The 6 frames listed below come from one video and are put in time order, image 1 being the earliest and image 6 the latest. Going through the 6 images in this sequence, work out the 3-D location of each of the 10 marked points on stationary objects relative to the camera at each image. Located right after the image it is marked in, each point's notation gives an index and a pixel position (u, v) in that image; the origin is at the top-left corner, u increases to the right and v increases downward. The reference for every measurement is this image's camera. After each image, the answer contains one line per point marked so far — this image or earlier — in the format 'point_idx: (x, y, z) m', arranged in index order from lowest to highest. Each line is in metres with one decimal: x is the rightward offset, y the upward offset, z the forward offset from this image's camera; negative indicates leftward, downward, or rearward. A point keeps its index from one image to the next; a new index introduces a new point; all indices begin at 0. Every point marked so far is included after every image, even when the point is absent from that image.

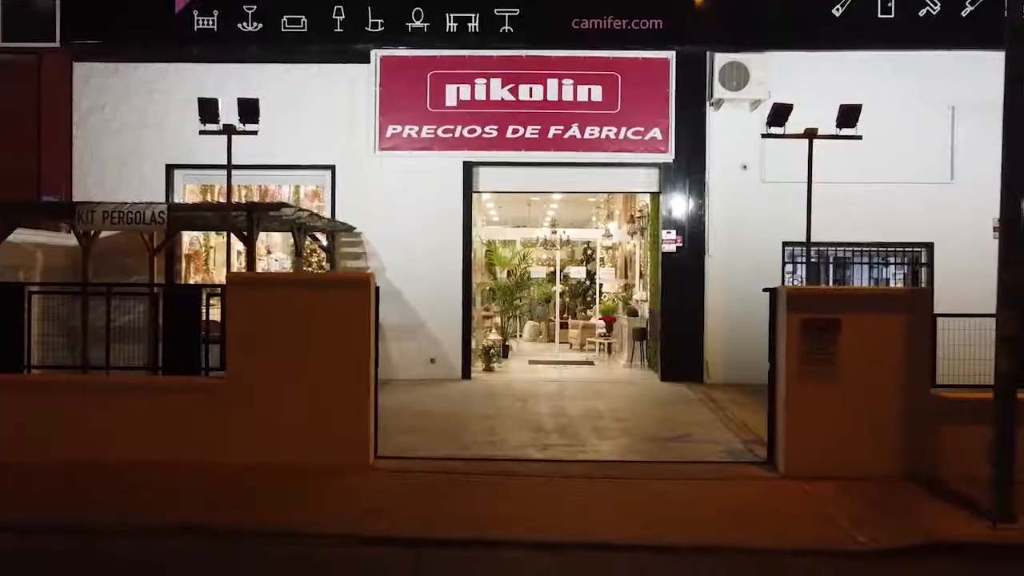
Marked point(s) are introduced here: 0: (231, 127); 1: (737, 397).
0: (-2.2, +1.3, +6.3) m
1: (+2.5, -1.3, +9.1) m
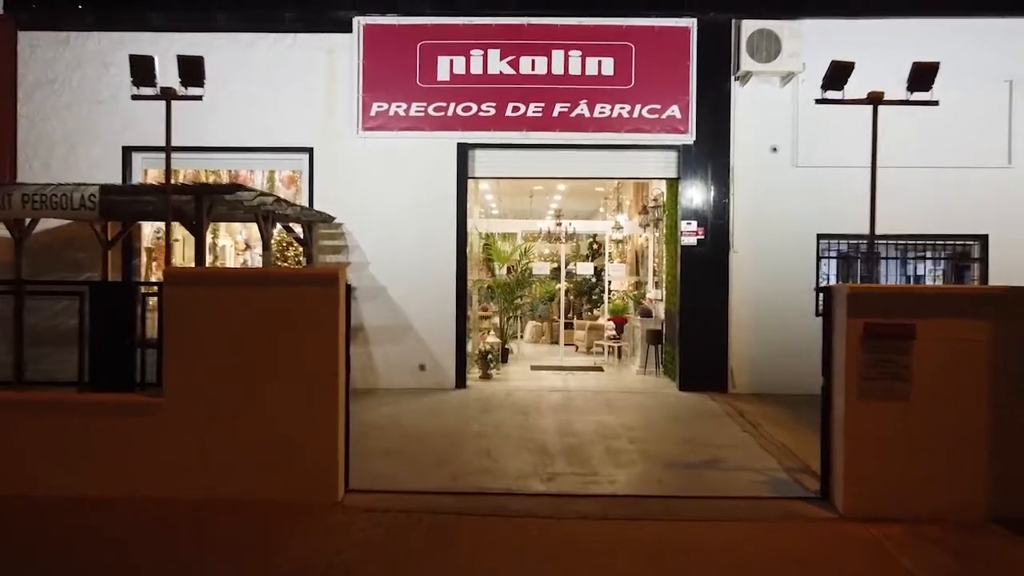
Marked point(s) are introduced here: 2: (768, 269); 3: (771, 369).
0: (-2.2, +1.3, +5.2) m
1: (+2.5, -1.2, +7.9) m
2: (+2.8, +0.2, +8.8) m
3: (+2.8, -0.9, +8.9) m
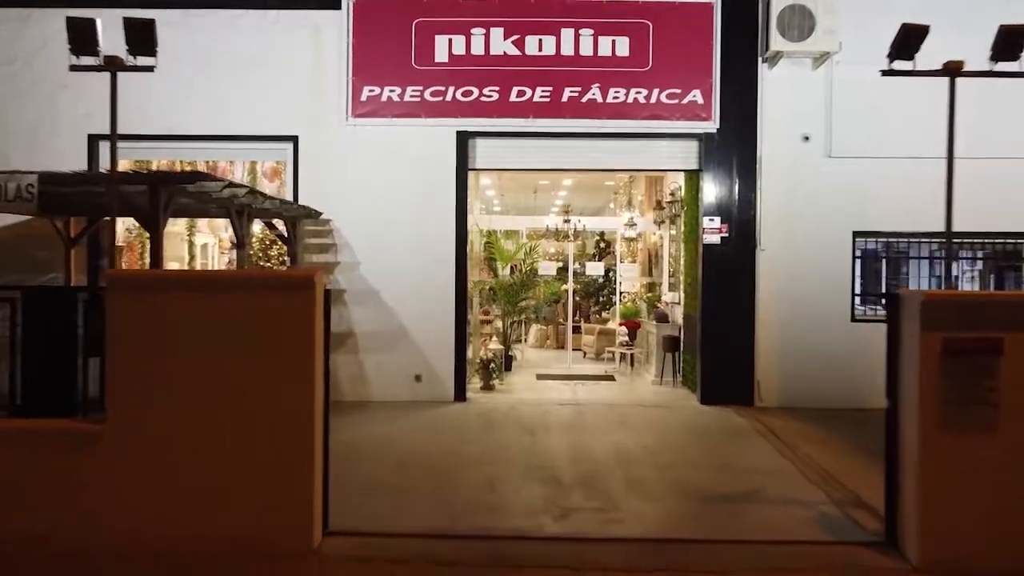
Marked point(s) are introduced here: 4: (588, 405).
0: (-2.2, +1.2, +4.4) m
1: (+2.6, -1.3, +7.1) m
2: (+2.9, +0.2, +8.0) m
3: (+2.9, -0.9, +8.0) m
4: (+0.7, -1.2, +8.0) m
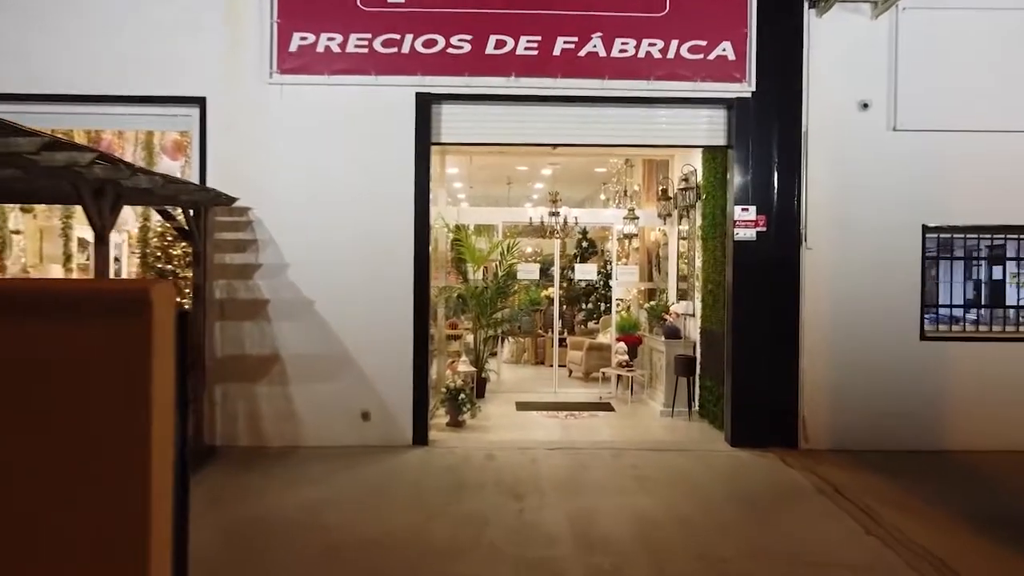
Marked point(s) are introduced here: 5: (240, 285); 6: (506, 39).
0: (-2.2, +1.2, +2.4) m
1: (+2.4, -1.3, +5.4) m
2: (+2.7, +0.1, +6.3) m
3: (+2.7, -1.0, +6.3) m
4: (+0.6, -1.2, +6.2) m
5: (-2.1, 0.0, +6.2) m
6: (0.0, +1.9, +6.2) m
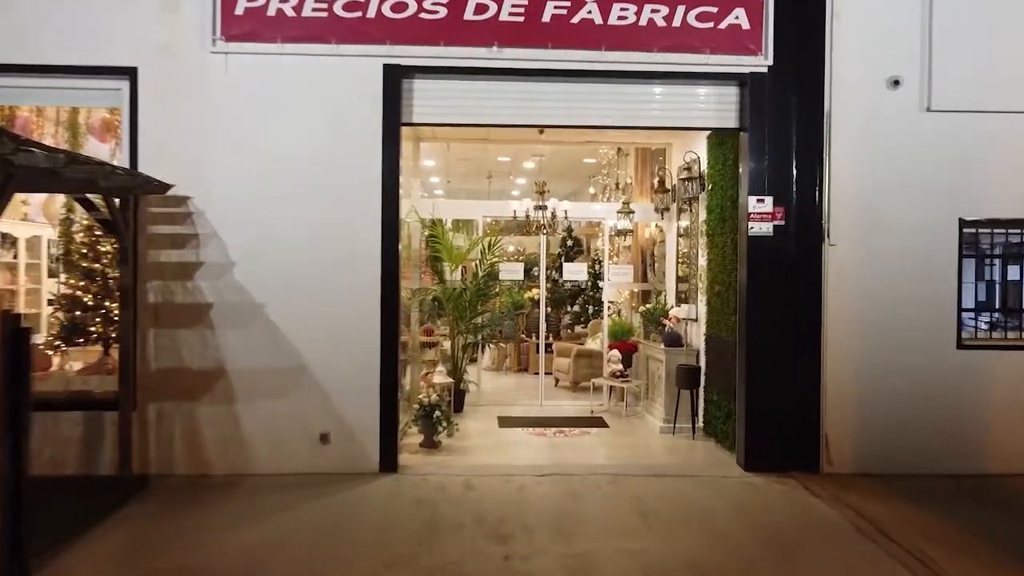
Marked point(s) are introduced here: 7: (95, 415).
0: (-2.2, +1.2, +1.6) m
1: (+2.3, -1.3, +4.6) m
2: (+2.5, +0.1, +5.5) m
3: (+2.6, -1.0, +5.6) m
4: (+0.5, -1.2, +5.4) m
5: (-2.2, 0.0, +5.3) m
6: (-0.2, +1.9, +5.3) m
7: (-2.7, -0.8, +5.2) m
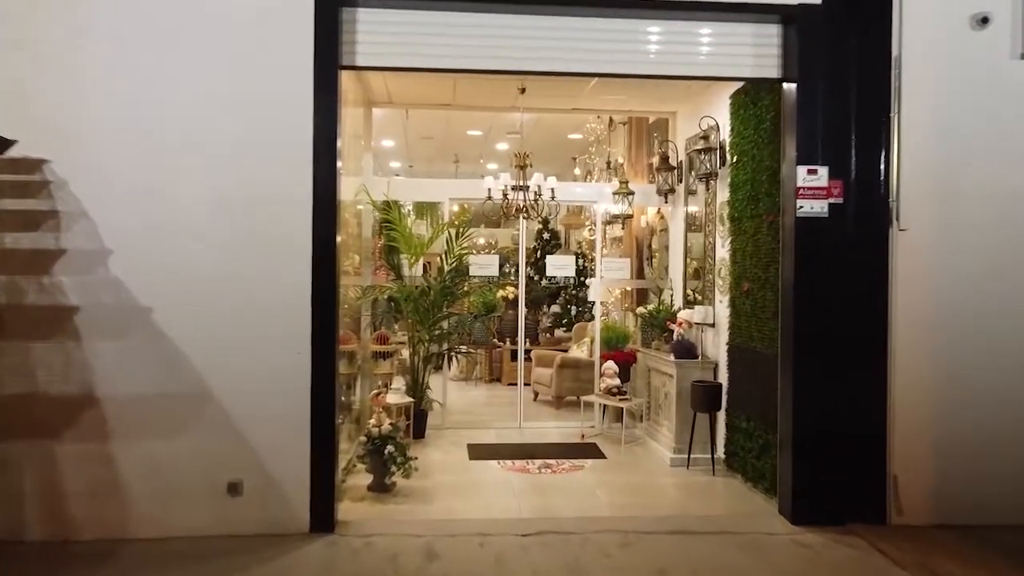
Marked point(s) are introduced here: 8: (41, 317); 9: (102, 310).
0: (-2.2, +1.2, +0.1) m
1: (+2.2, -1.3, +3.4) m
2: (+2.4, +0.1, +4.3) m
3: (+2.4, -1.0, +4.3) m
4: (+0.3, -1.2, +4.1) m
5: (-2.3, 0.0, +3.9) m
6: (-0.3, +1.9, +4.0) m
7: (-2.8, -0.8, +3.8) m
8: (-2.3, -0.1, +3.9) m
9: (-2.0, -0.1, +3.9) m
